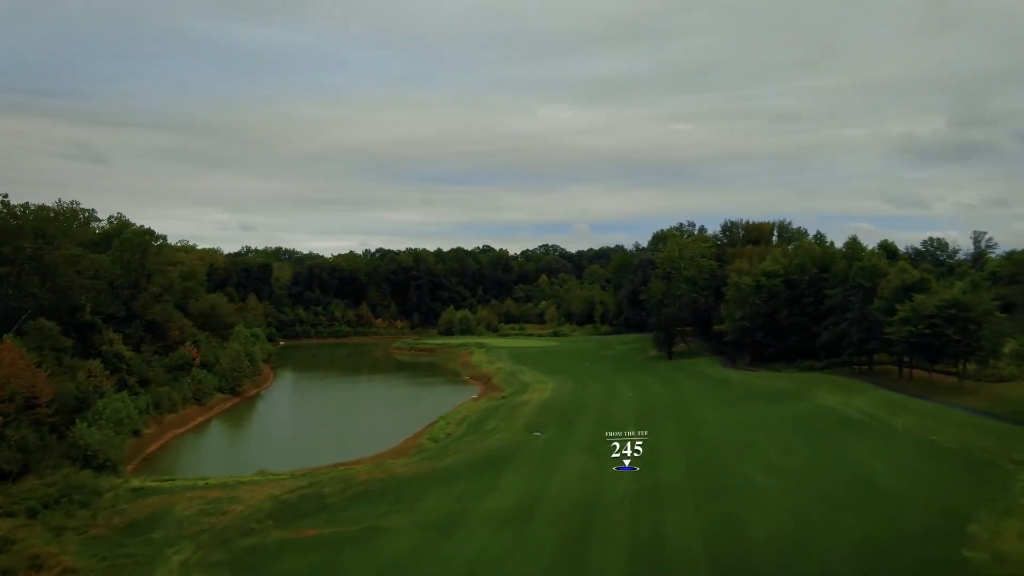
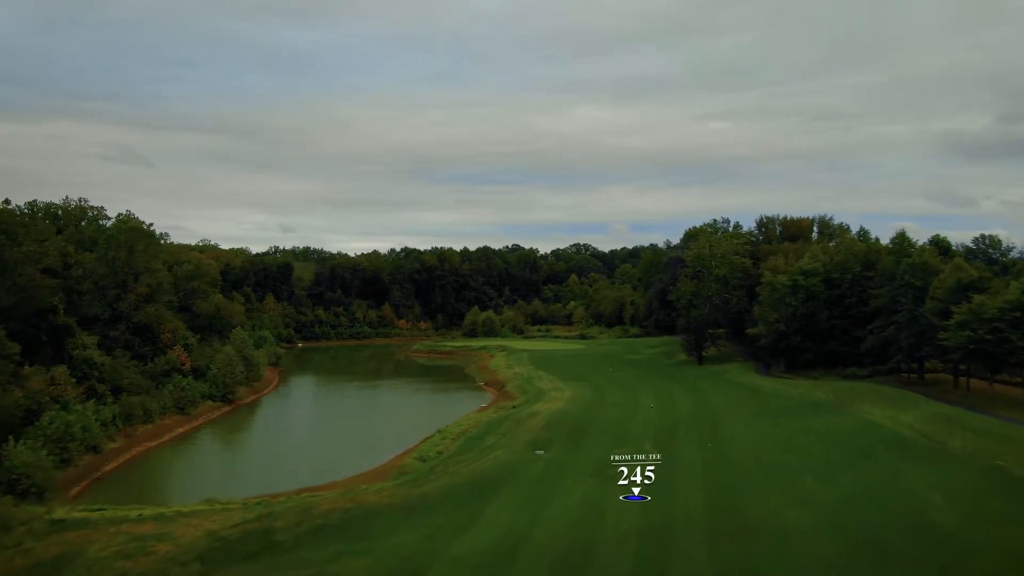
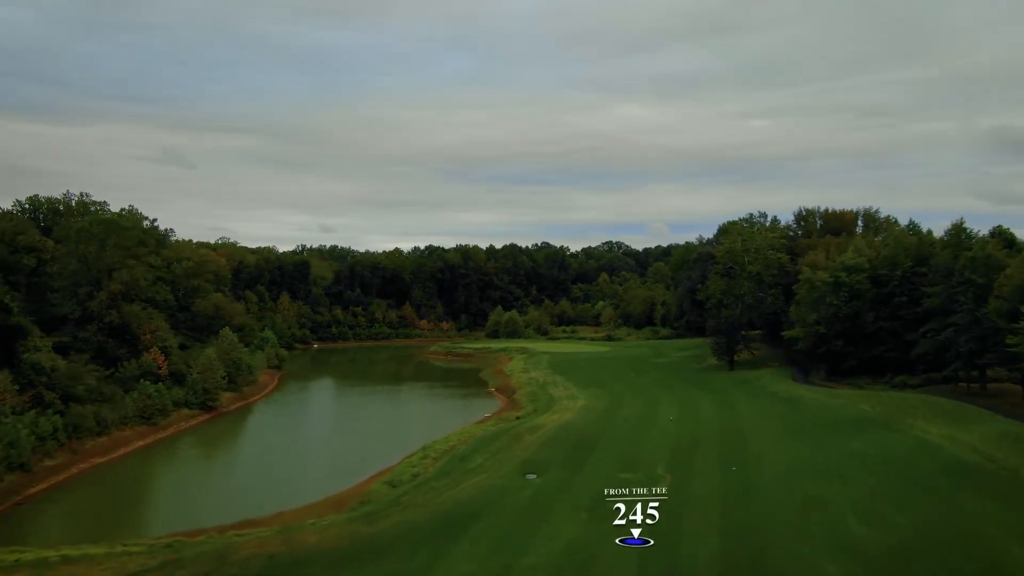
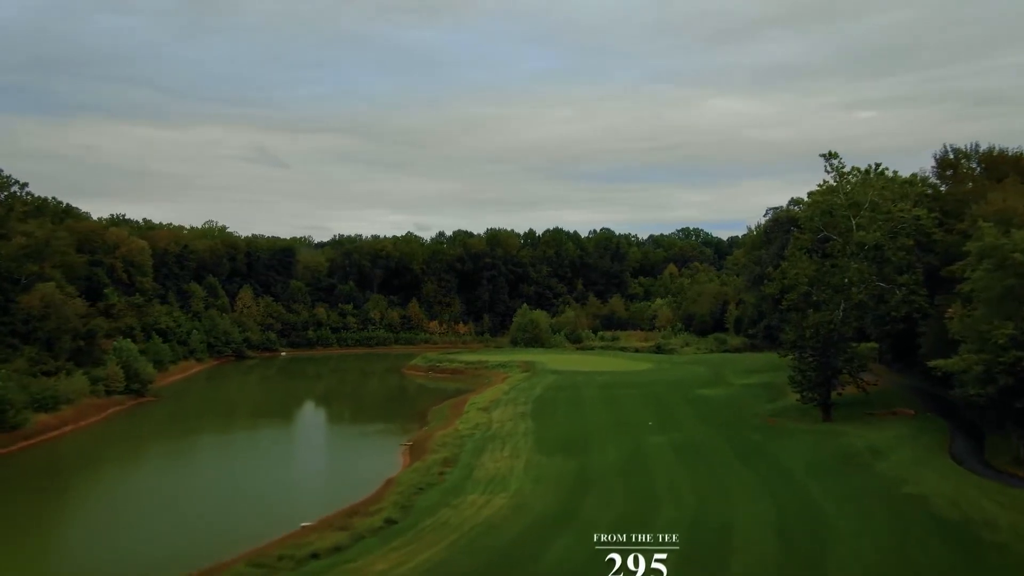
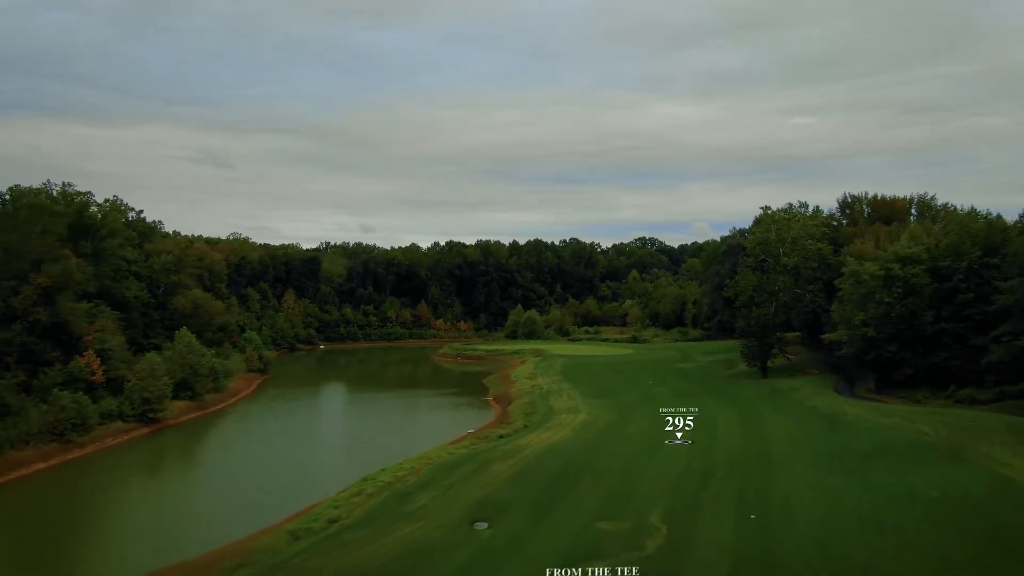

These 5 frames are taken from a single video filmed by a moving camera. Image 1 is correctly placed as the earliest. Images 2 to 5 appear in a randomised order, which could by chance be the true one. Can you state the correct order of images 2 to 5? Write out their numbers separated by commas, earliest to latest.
2, 3, 5, 4
